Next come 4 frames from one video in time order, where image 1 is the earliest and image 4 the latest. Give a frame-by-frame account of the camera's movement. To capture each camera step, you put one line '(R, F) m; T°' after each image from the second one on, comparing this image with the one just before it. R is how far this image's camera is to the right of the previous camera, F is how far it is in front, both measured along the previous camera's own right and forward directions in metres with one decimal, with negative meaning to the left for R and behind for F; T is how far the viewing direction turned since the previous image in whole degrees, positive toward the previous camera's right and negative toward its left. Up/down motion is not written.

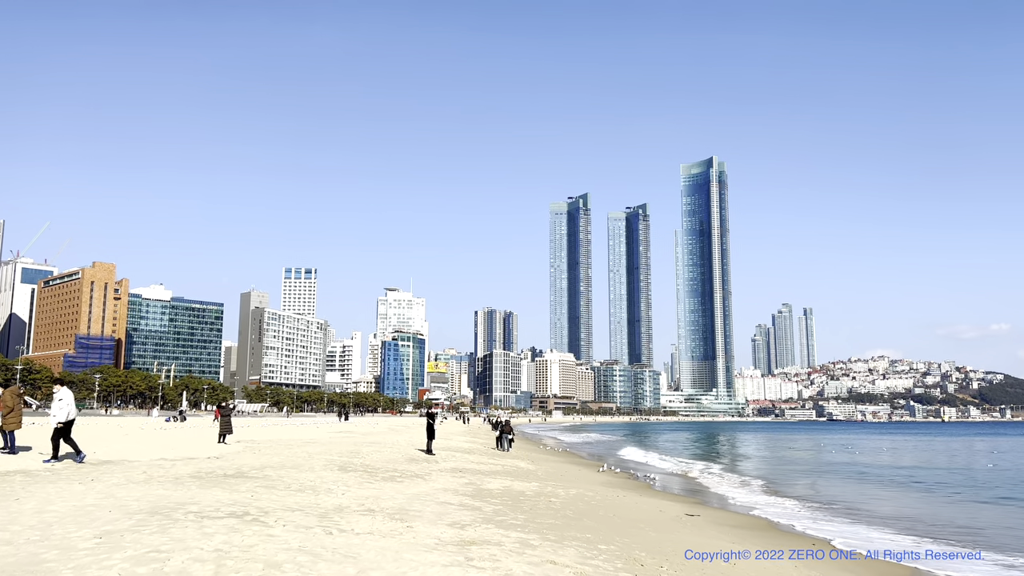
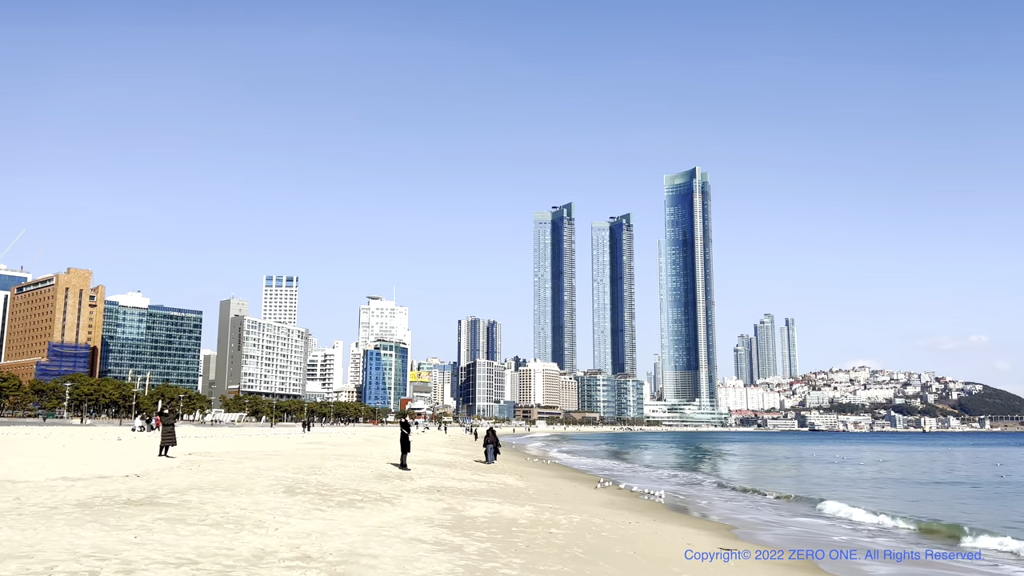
(-0.1, +4.0) m; +1°
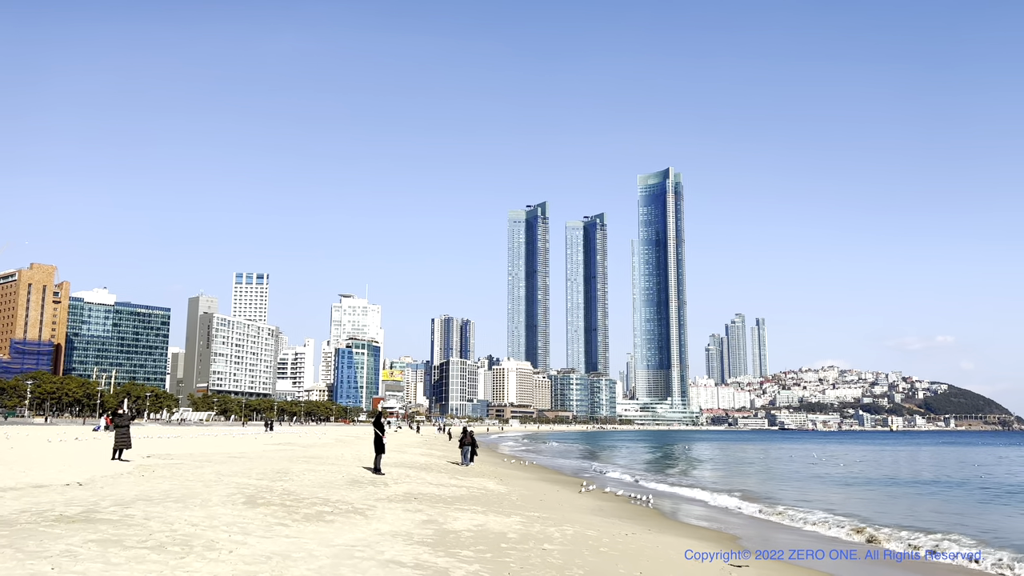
(-0.3, +1.6) m; +2°
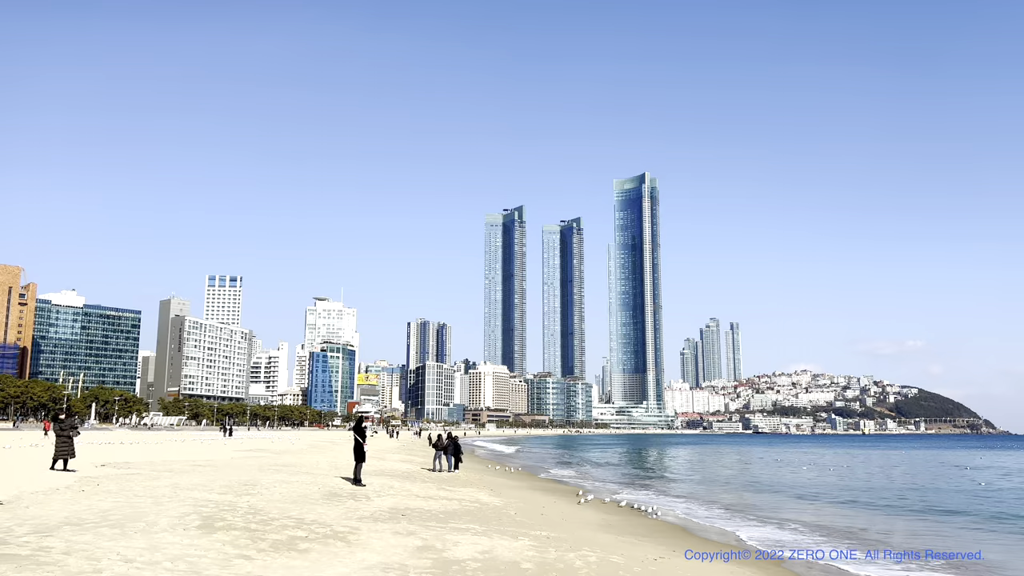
(-0.6, +2.6) m; +2°
